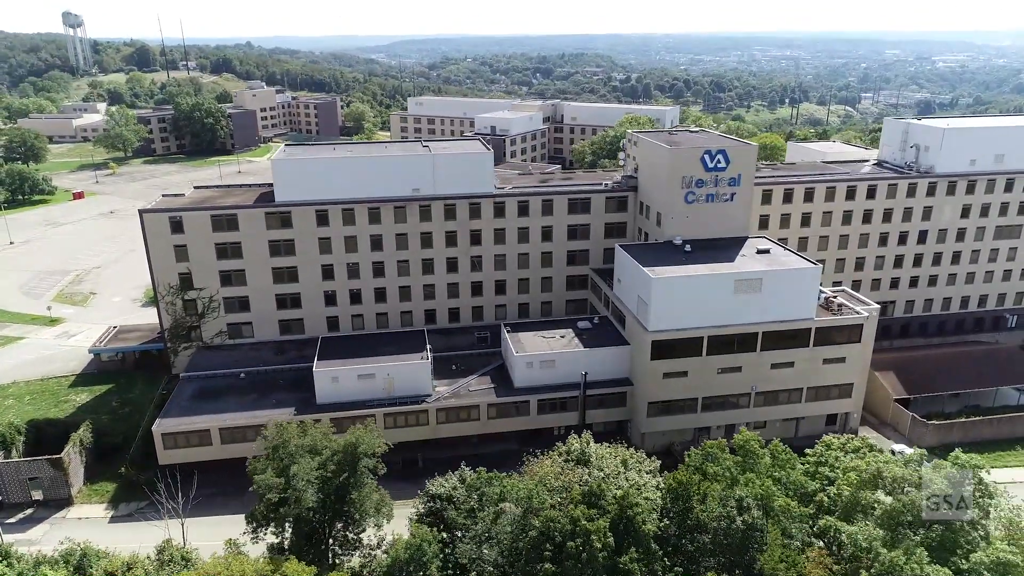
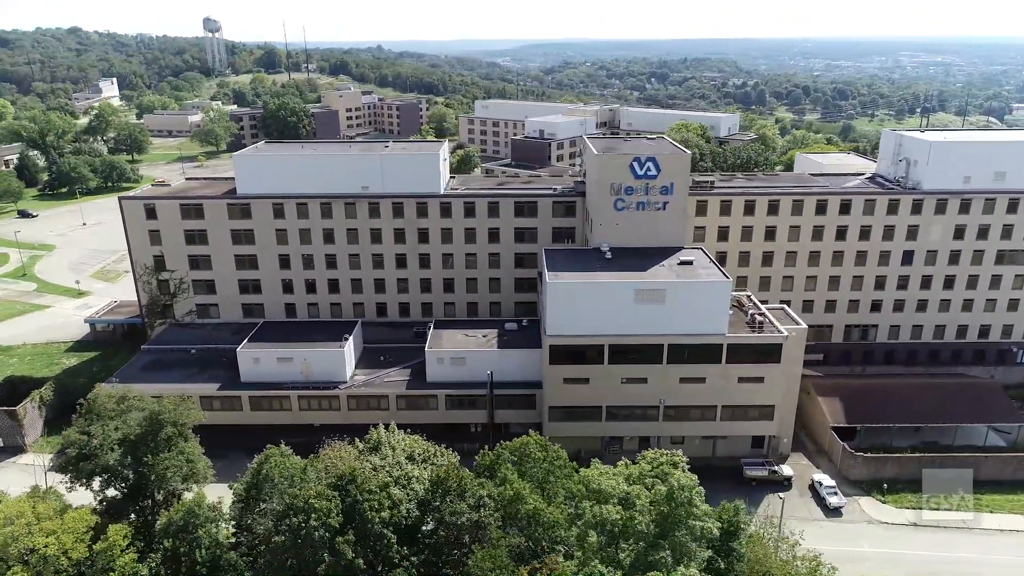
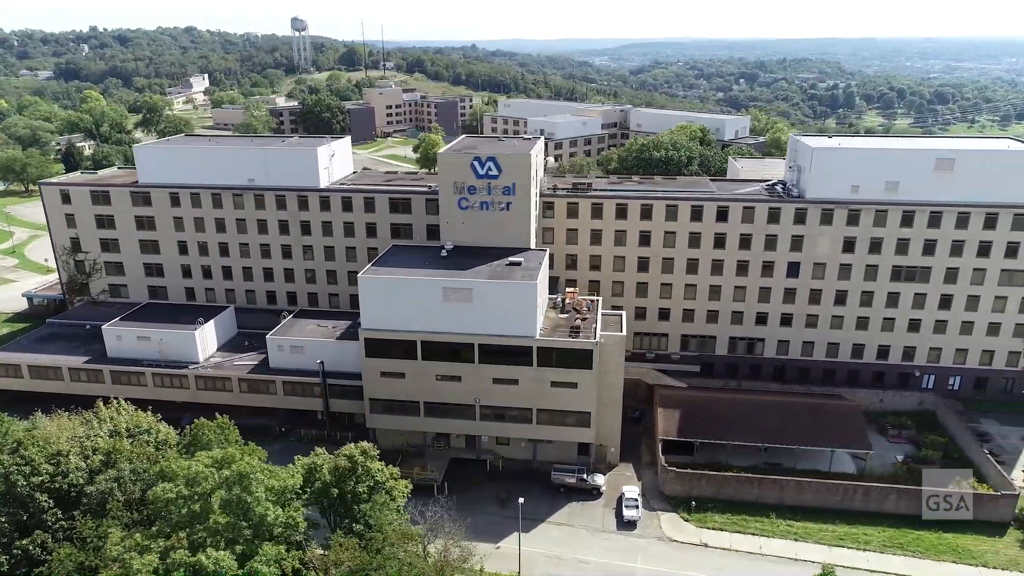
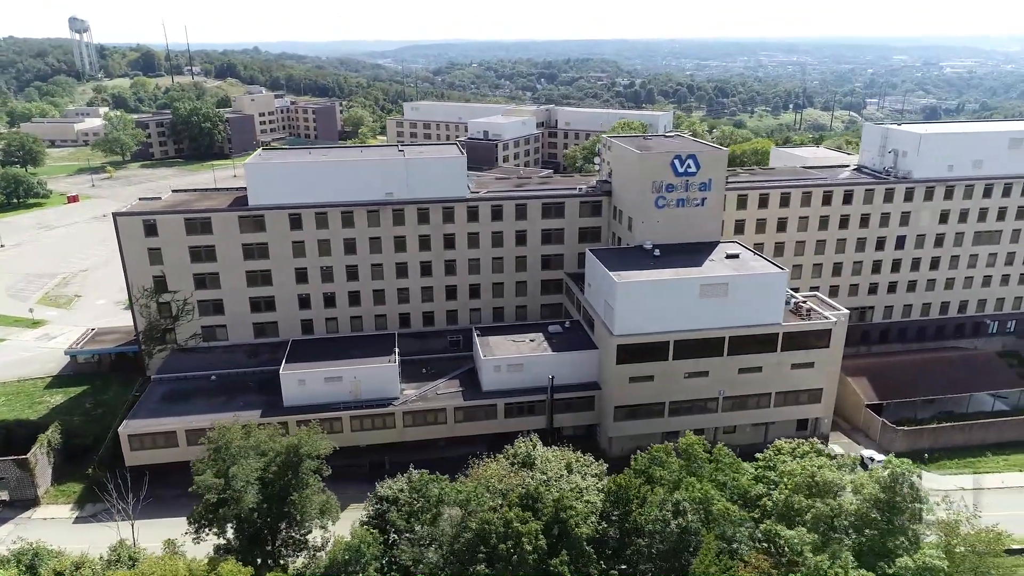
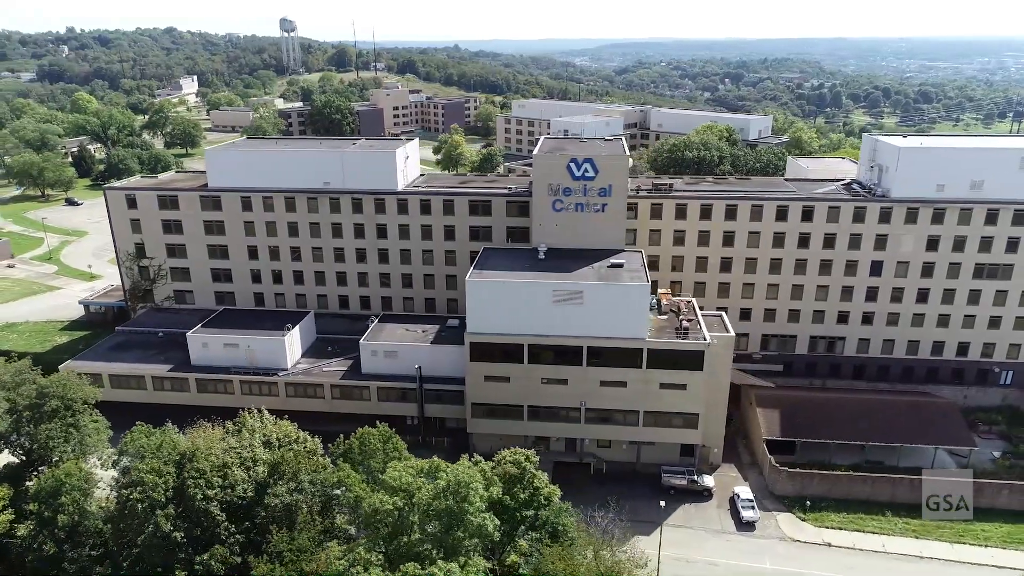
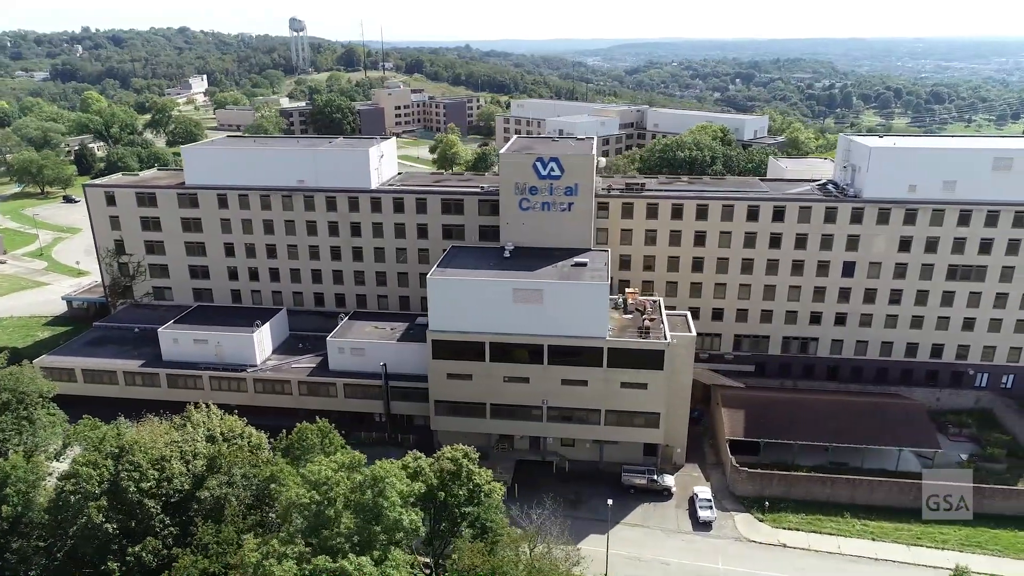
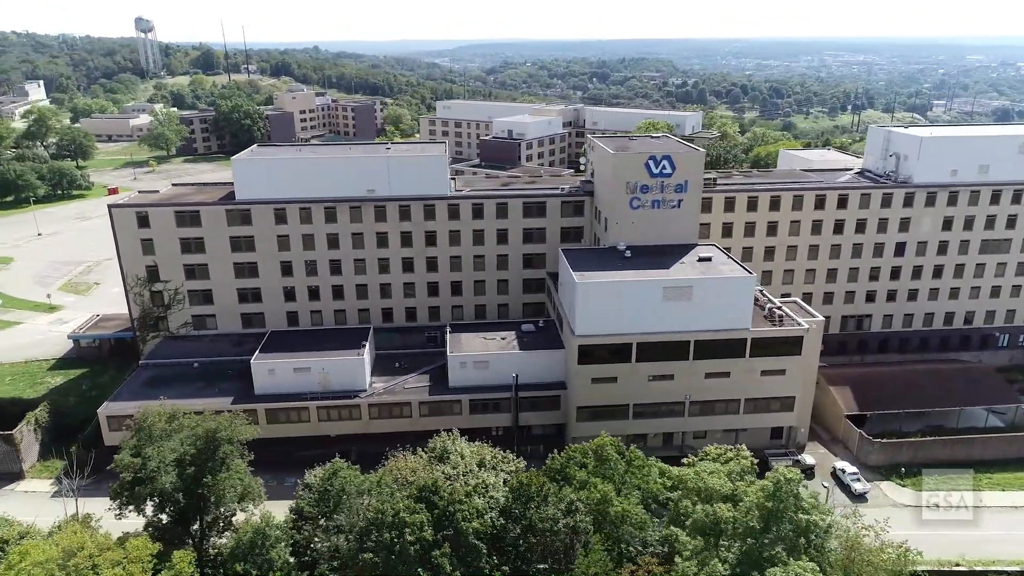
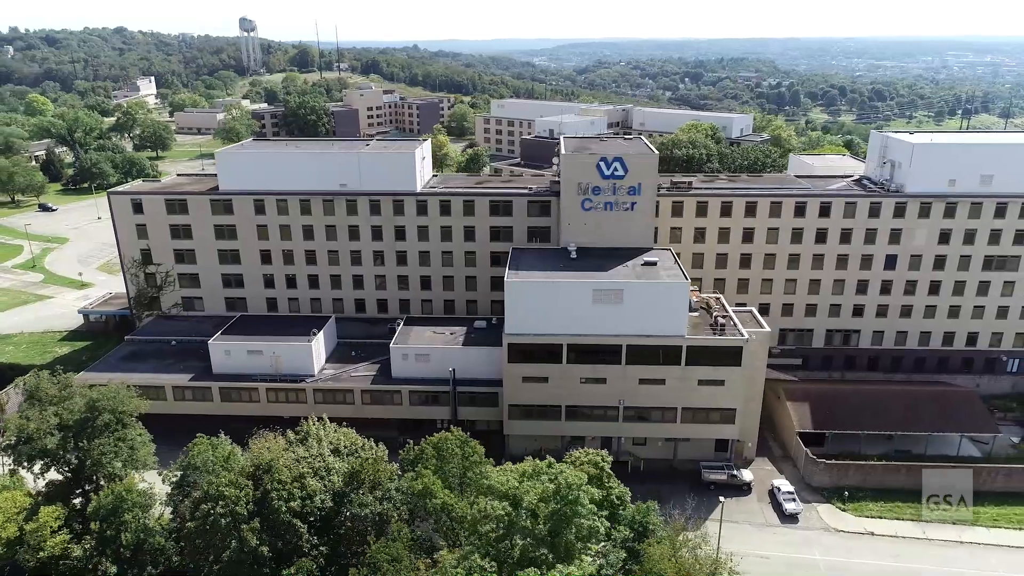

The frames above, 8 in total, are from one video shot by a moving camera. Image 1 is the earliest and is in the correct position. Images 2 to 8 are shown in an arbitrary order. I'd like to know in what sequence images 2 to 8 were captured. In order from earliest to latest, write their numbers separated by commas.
4, 7, 2, 8, 5, 6, 3
